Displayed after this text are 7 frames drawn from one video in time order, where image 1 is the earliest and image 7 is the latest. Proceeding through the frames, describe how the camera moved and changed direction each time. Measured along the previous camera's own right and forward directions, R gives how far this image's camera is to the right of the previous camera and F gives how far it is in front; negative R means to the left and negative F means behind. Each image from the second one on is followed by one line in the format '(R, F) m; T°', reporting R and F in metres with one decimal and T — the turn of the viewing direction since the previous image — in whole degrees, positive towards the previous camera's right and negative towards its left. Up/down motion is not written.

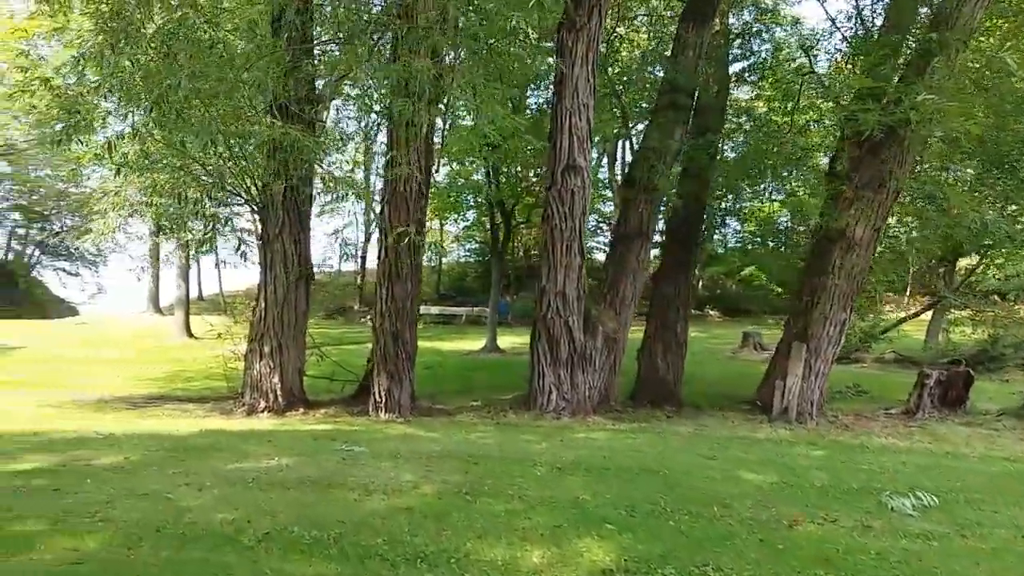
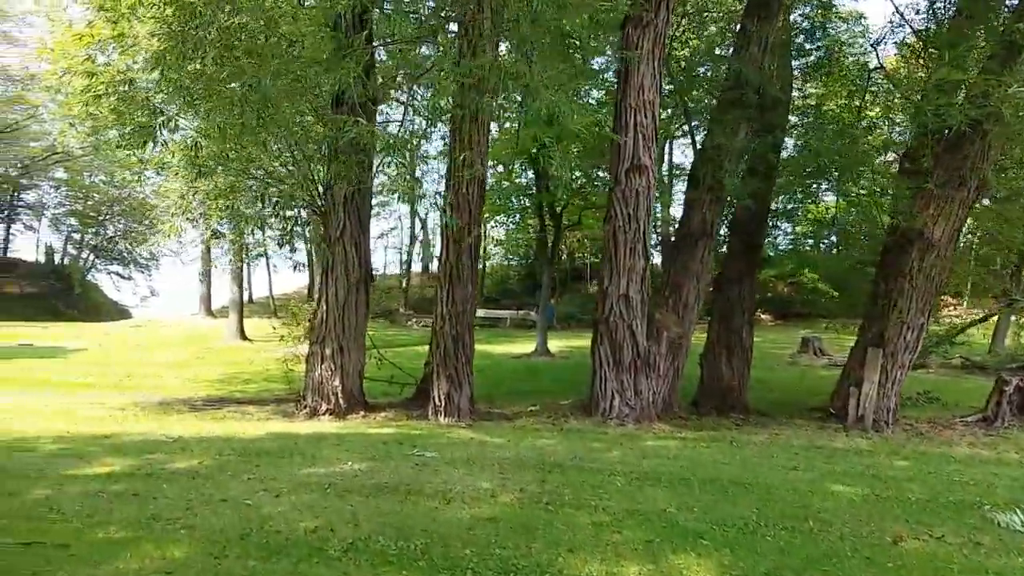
(-0.3, +0.2) m; -3°
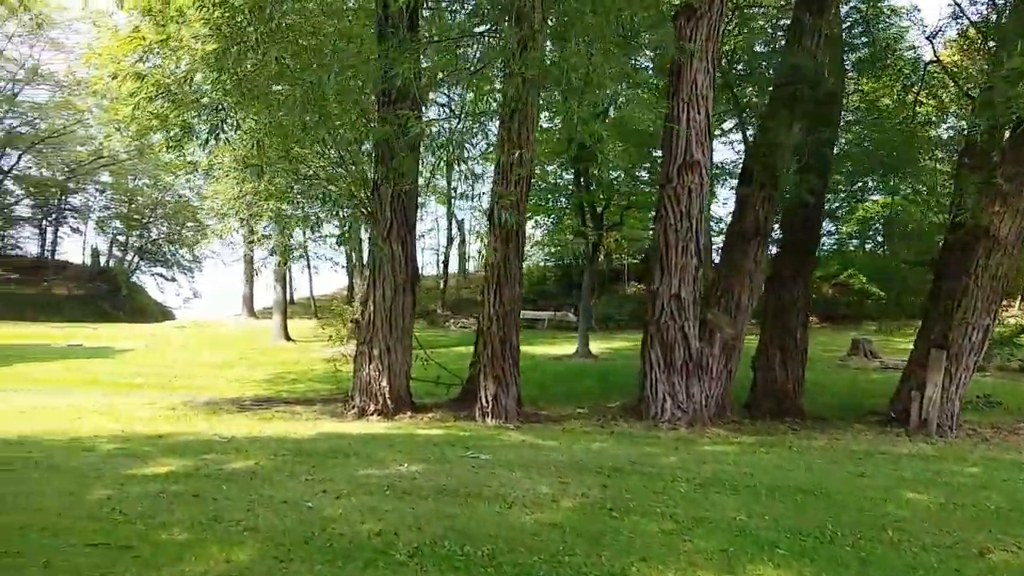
(-0.2, +0.1) m; -2°
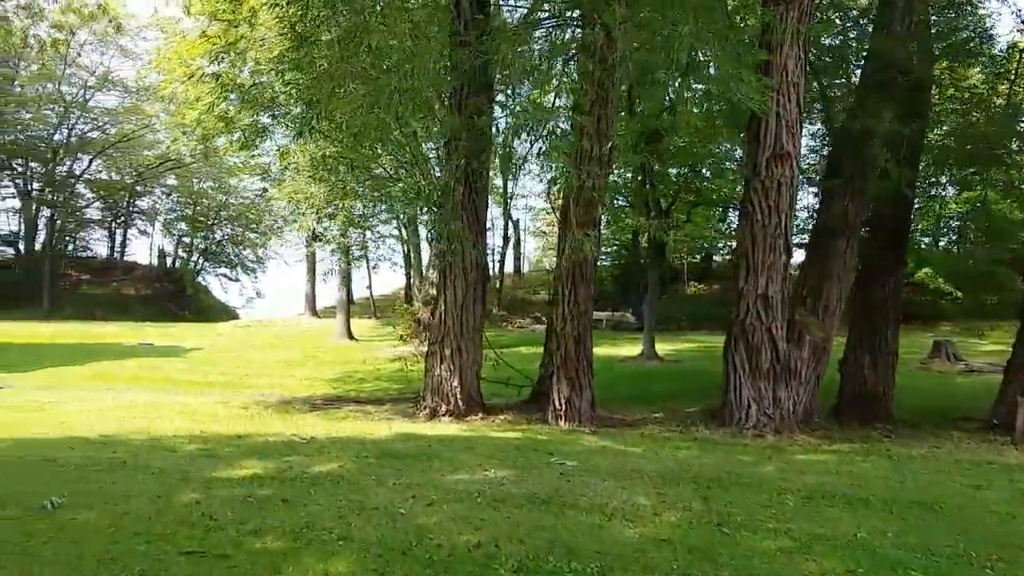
(-0.3, +0.3) m; -4°
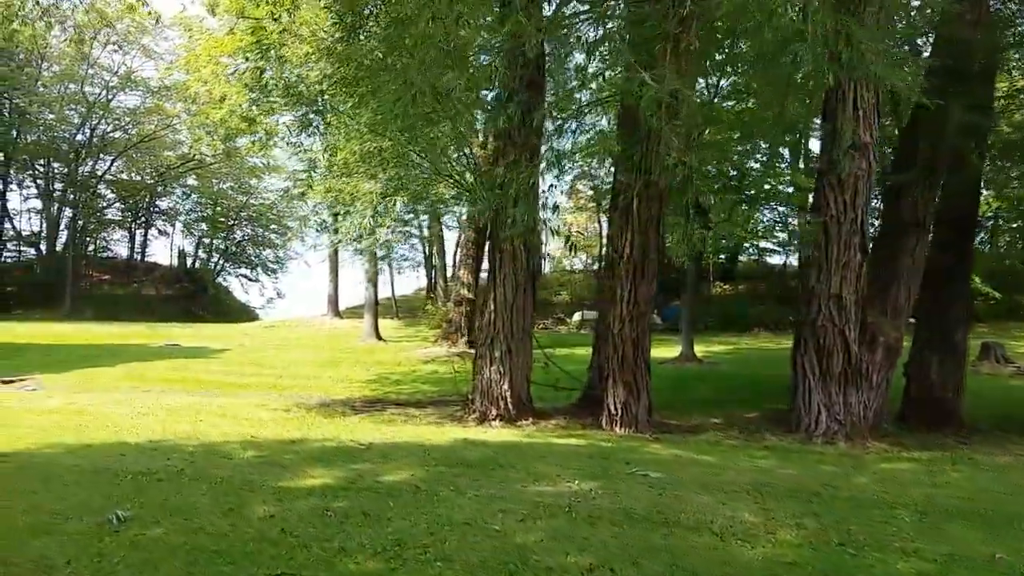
(-0.5, +0.4) m; -1°
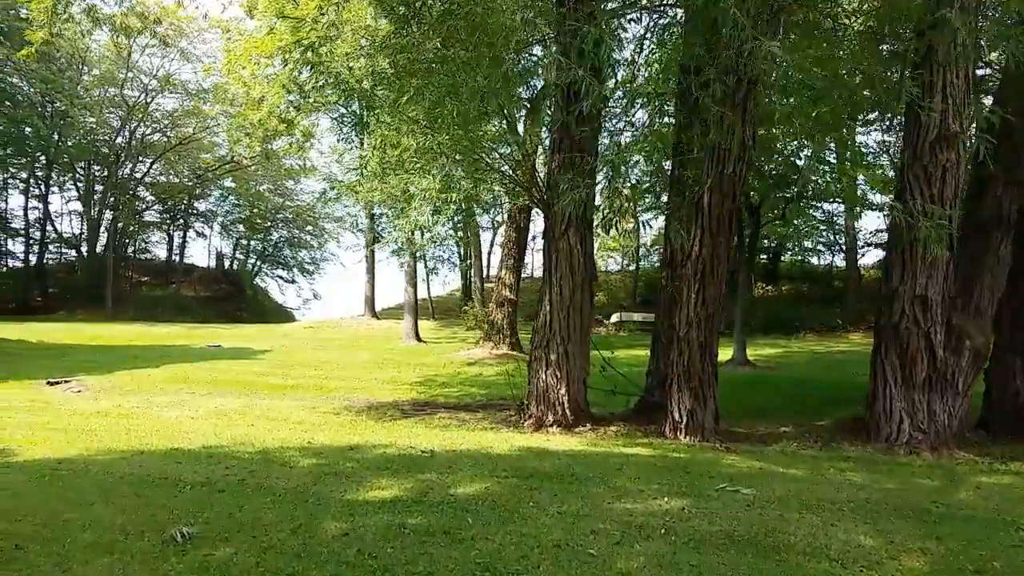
(-0.4, +0.4) m; -2°
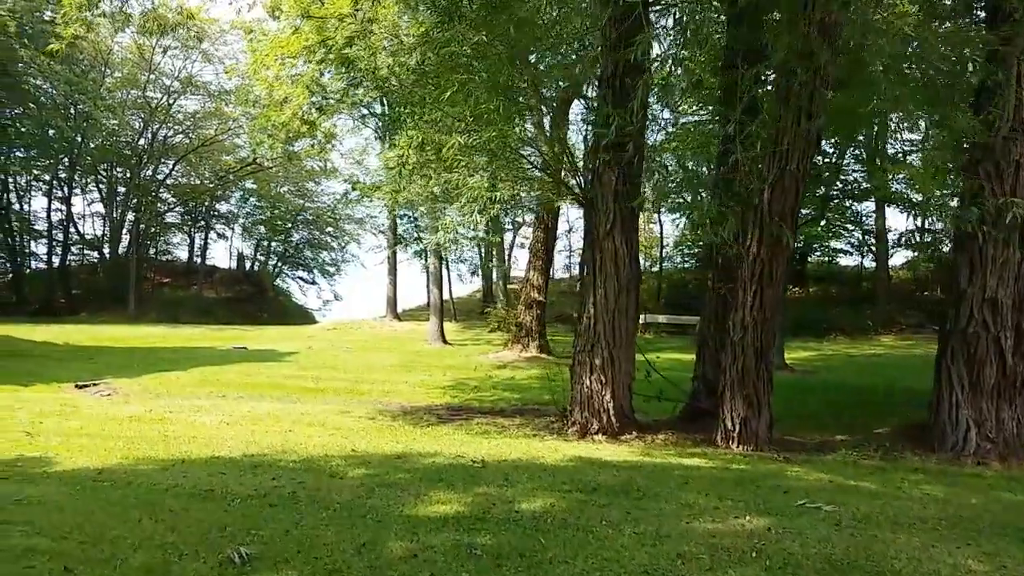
(-0.3, +0.3) m; -1°
